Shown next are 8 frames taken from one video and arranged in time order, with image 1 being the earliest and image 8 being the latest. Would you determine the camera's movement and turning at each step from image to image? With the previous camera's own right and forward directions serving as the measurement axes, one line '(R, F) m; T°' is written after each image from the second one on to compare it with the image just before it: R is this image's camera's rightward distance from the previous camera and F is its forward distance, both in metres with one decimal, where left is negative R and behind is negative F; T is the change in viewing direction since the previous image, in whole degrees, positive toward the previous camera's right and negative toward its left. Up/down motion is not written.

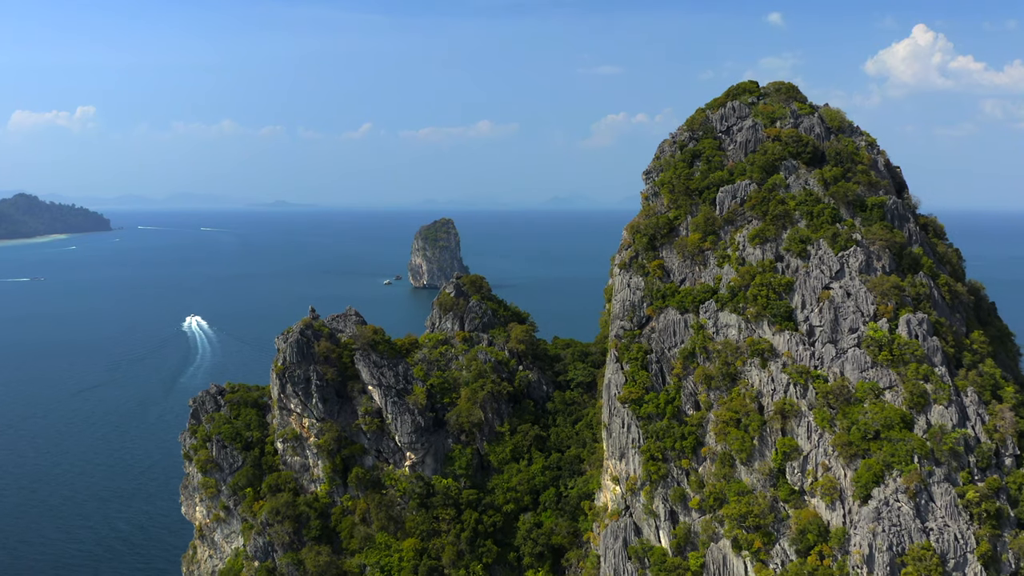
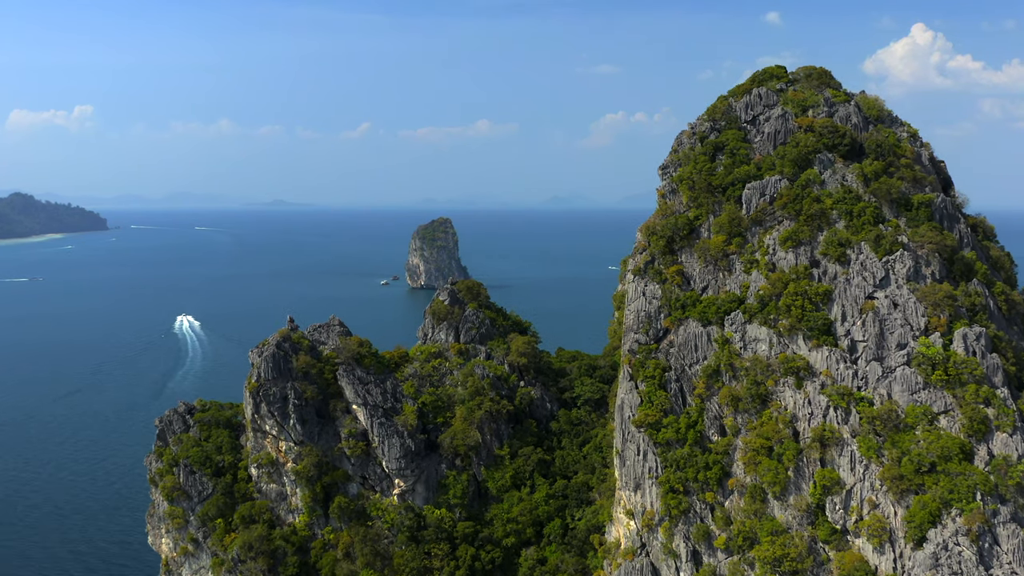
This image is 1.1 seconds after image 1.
(-0.1, +4.8) m; 0°
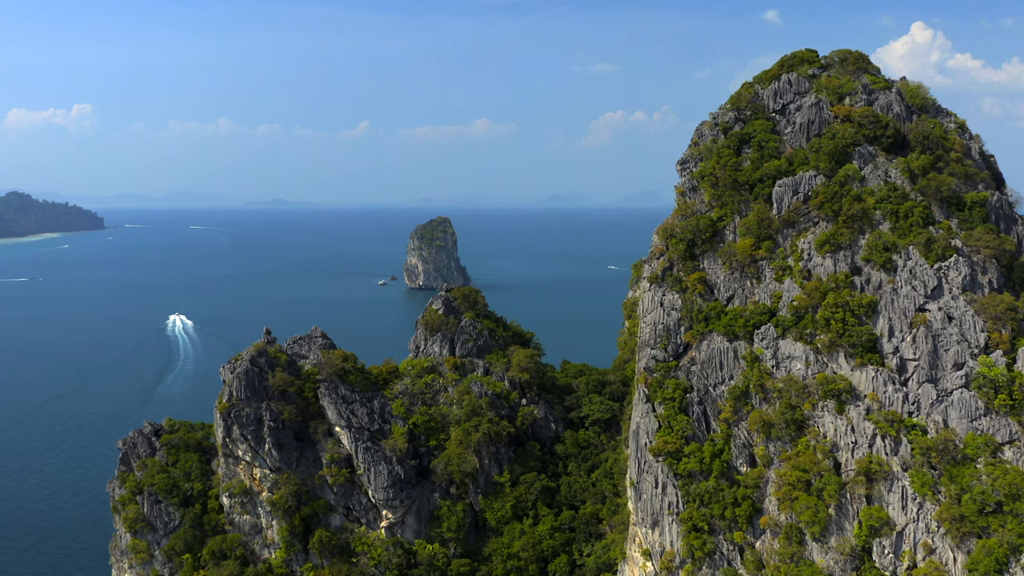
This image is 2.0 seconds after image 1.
(-0.1, +4.4) m; 0°
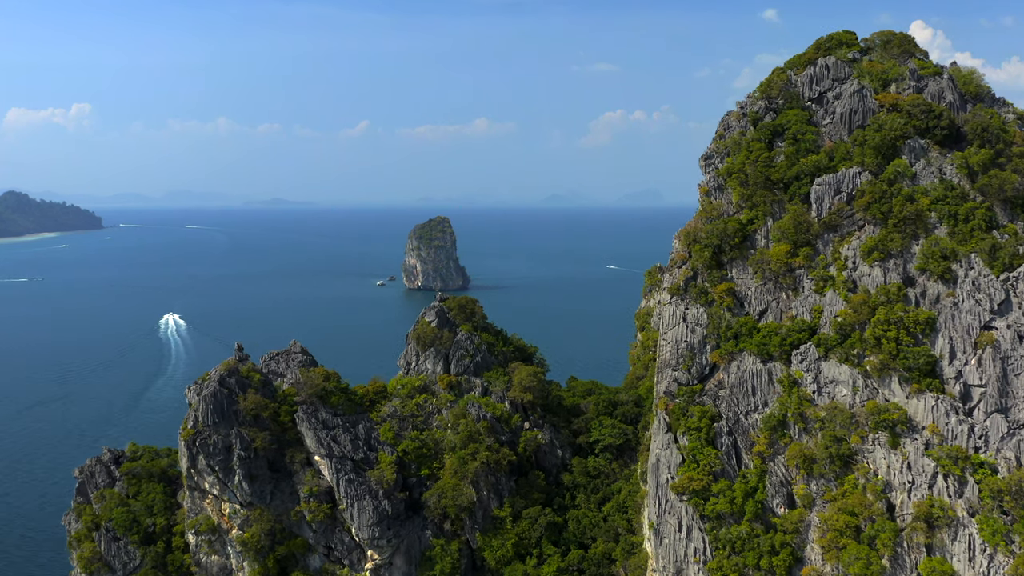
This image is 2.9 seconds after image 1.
(-0.1, +4.3) m; 0°
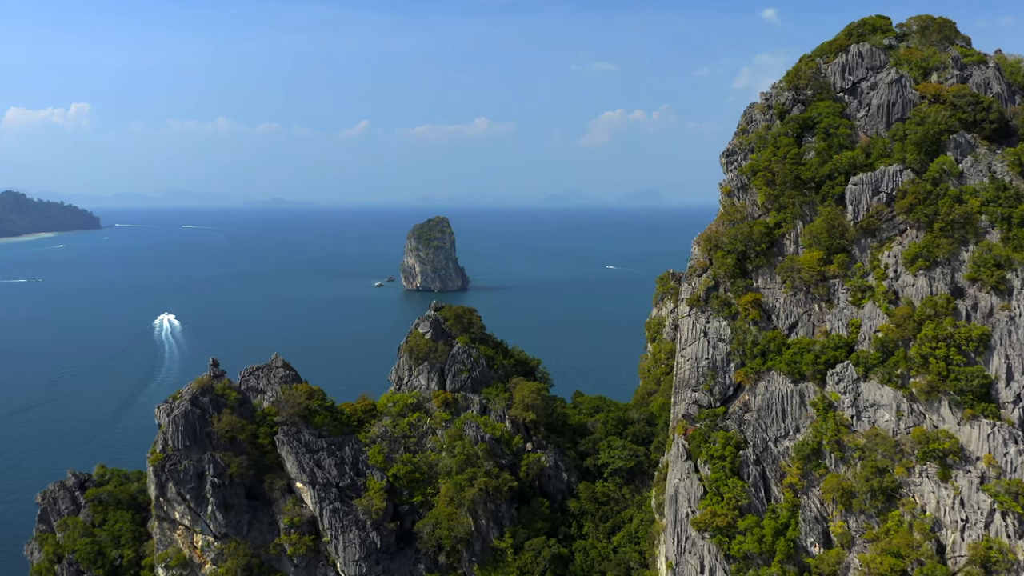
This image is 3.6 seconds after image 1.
(0.0, +3.1) m; 0°
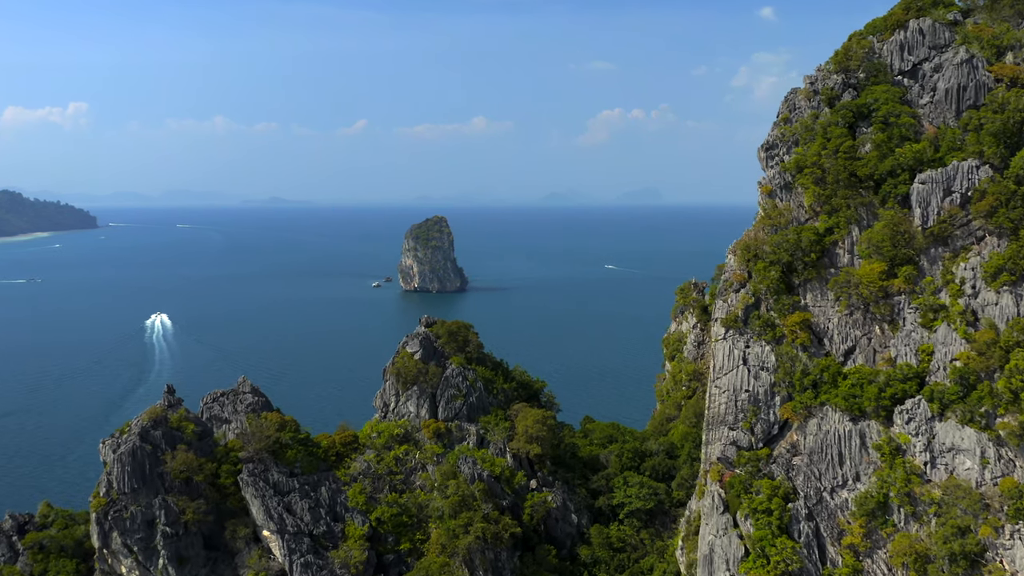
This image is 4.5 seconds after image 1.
(-0.1, +4.3) m; 0°
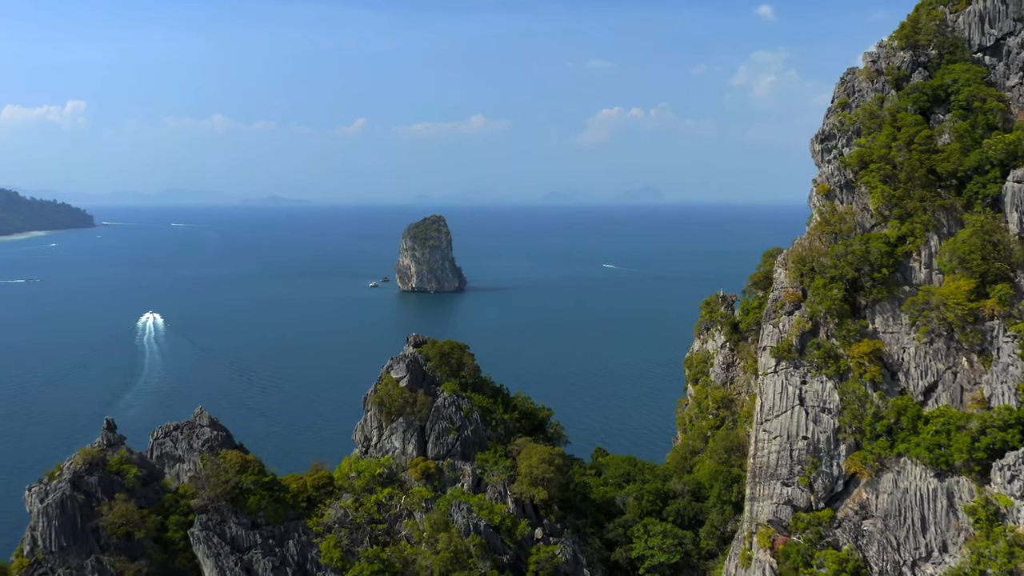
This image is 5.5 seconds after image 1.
(-0.1, +4.2) m; 0°
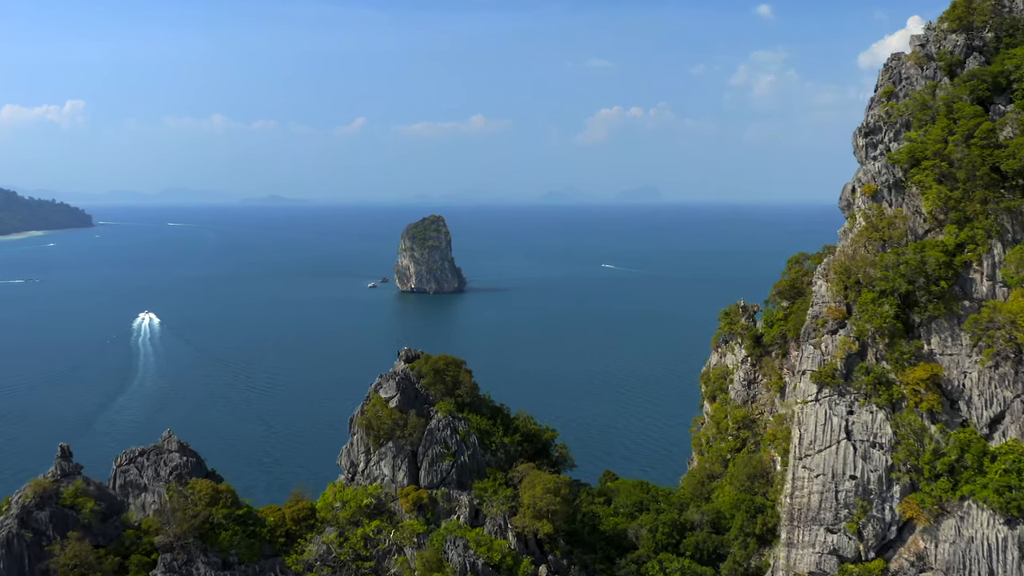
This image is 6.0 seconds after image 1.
(0.0, +2.5) m; 0°
